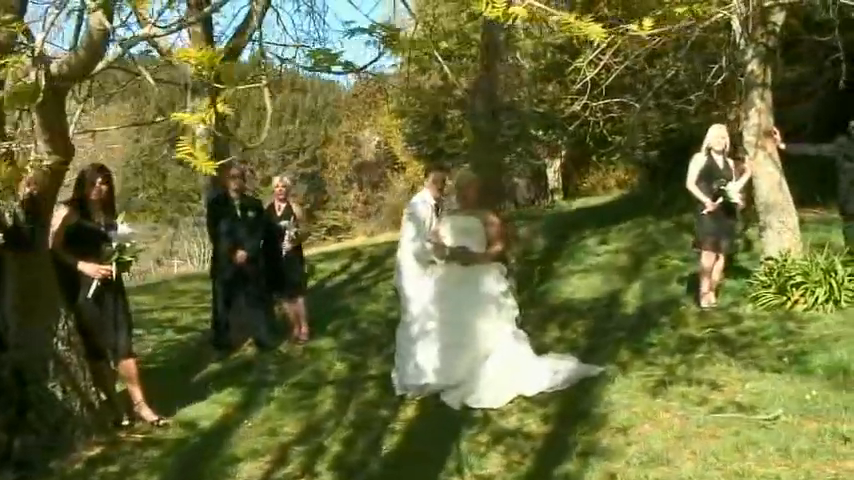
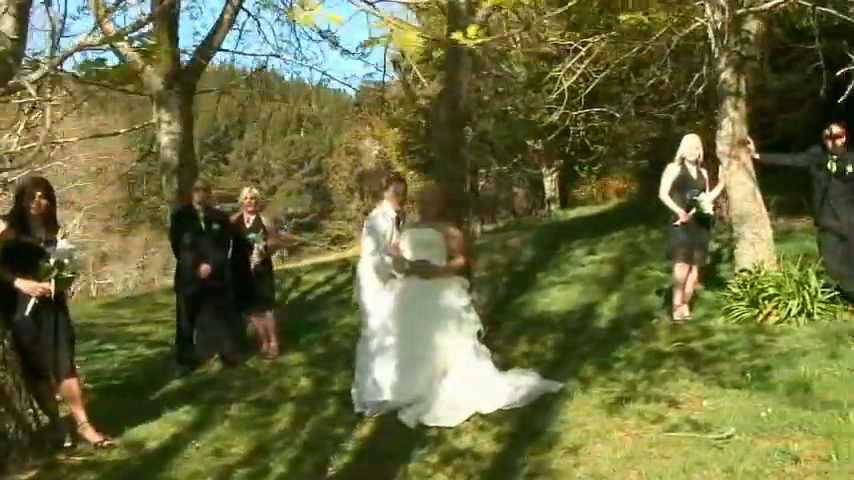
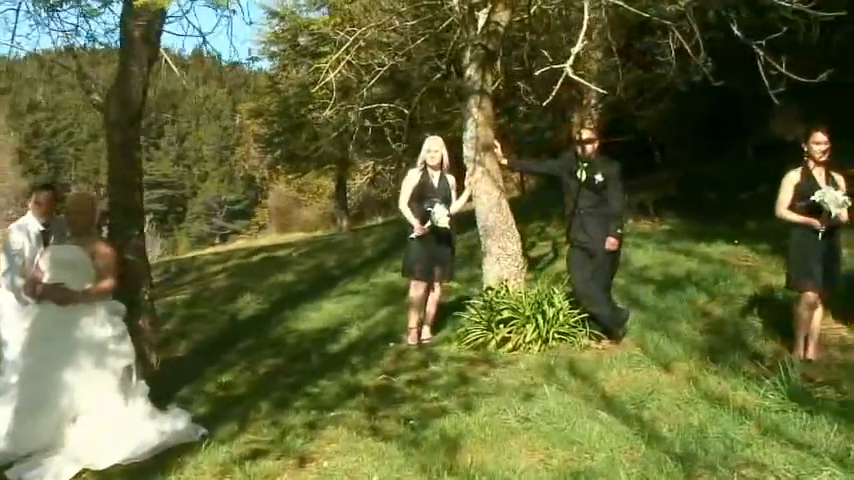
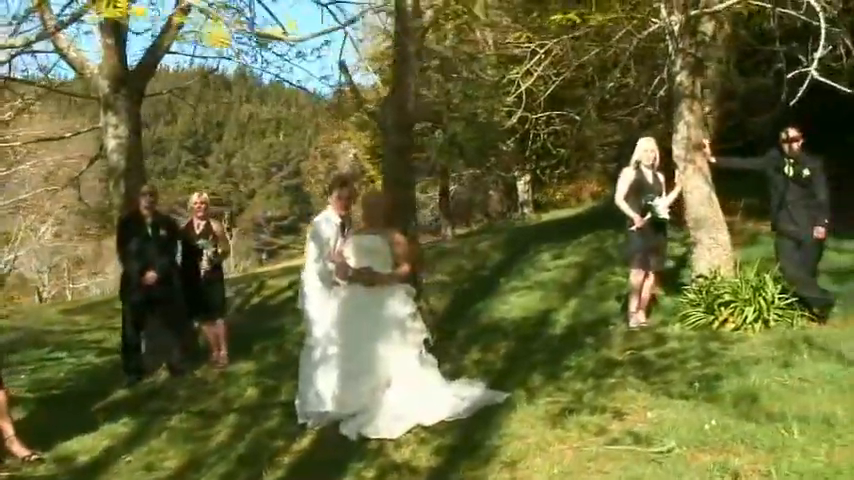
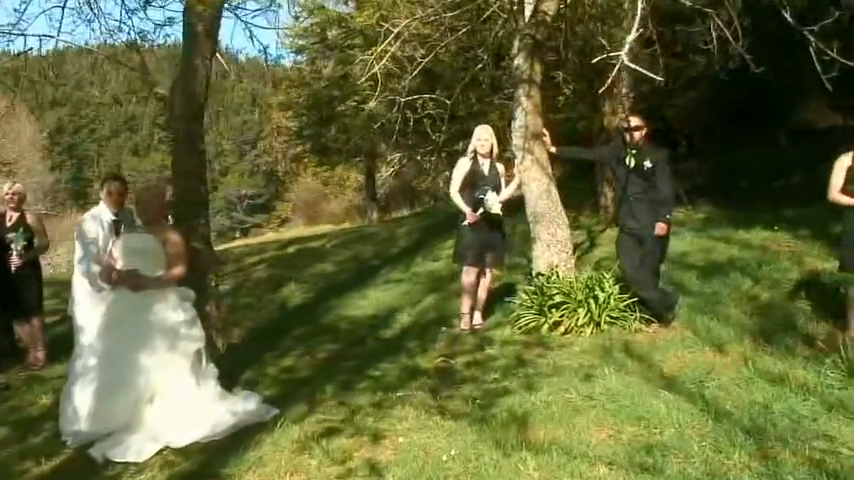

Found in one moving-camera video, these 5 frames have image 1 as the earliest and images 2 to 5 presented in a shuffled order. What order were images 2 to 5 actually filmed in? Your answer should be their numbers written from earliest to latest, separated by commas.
2, 4, 5, 3
